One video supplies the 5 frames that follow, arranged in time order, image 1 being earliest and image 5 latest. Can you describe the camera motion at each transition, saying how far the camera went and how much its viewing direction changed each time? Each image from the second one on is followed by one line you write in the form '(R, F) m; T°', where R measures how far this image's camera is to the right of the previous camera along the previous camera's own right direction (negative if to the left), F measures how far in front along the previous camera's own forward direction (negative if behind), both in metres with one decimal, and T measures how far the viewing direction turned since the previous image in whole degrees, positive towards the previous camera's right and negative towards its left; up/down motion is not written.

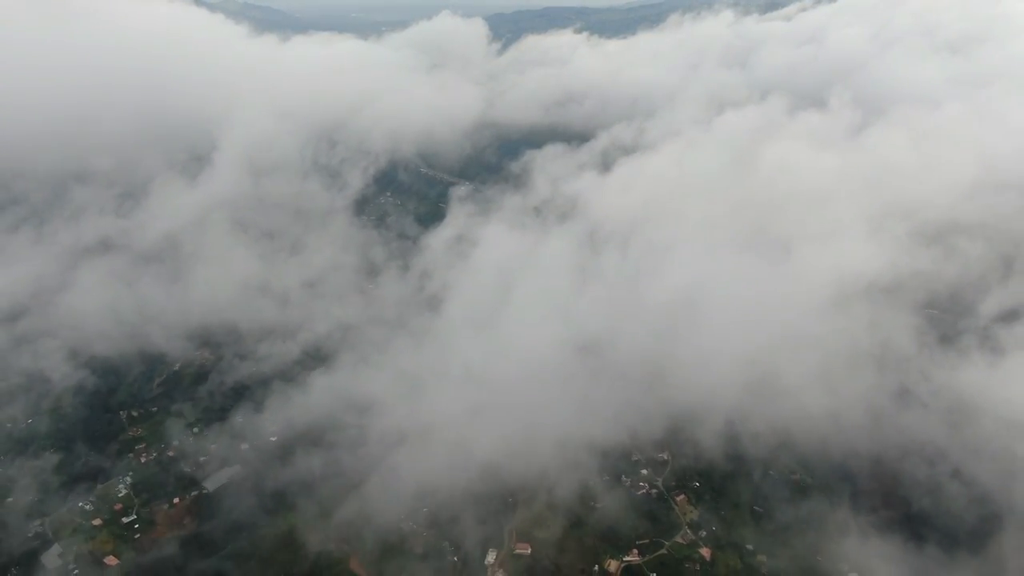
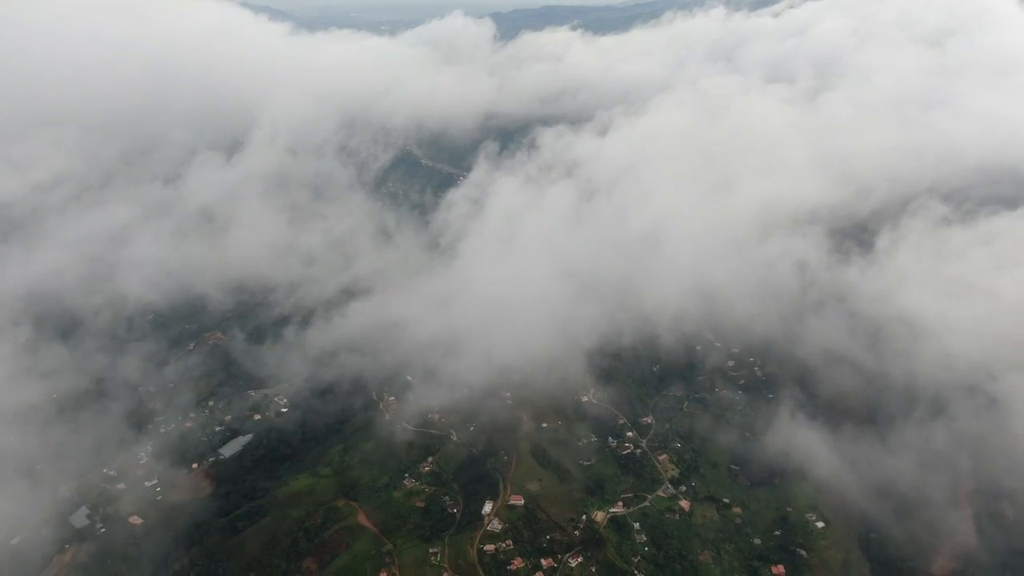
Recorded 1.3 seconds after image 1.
(+0.8, -5.5) m; 0°
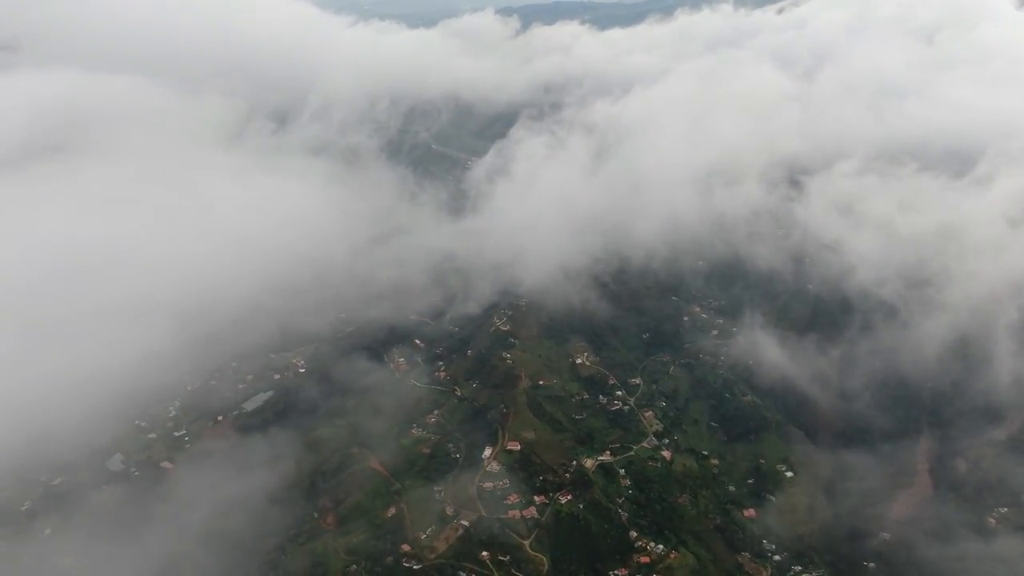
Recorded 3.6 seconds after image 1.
(+0.8, -6.9) m; -1°
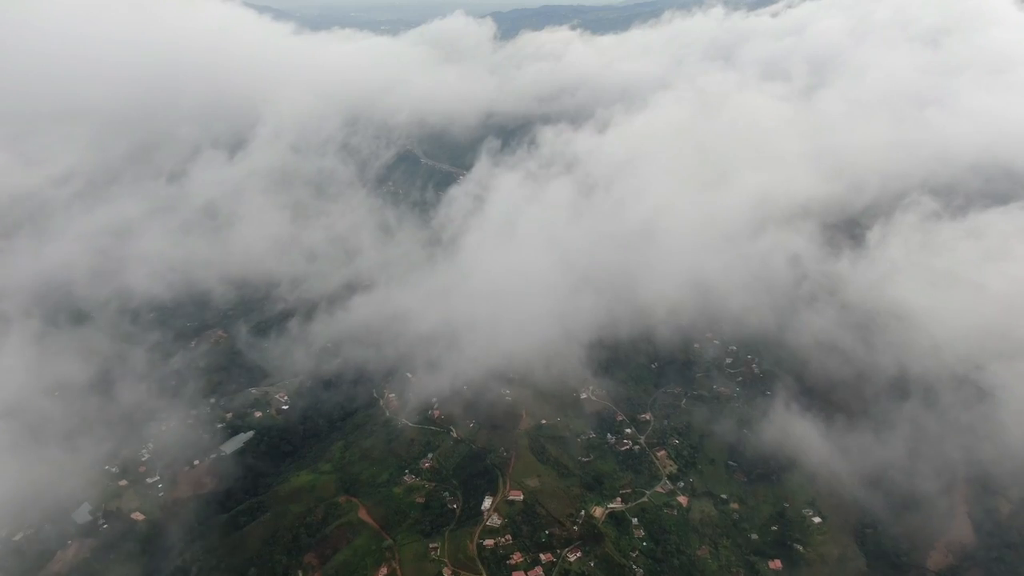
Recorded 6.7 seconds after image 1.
(-0.6, +6.3) m; +1°
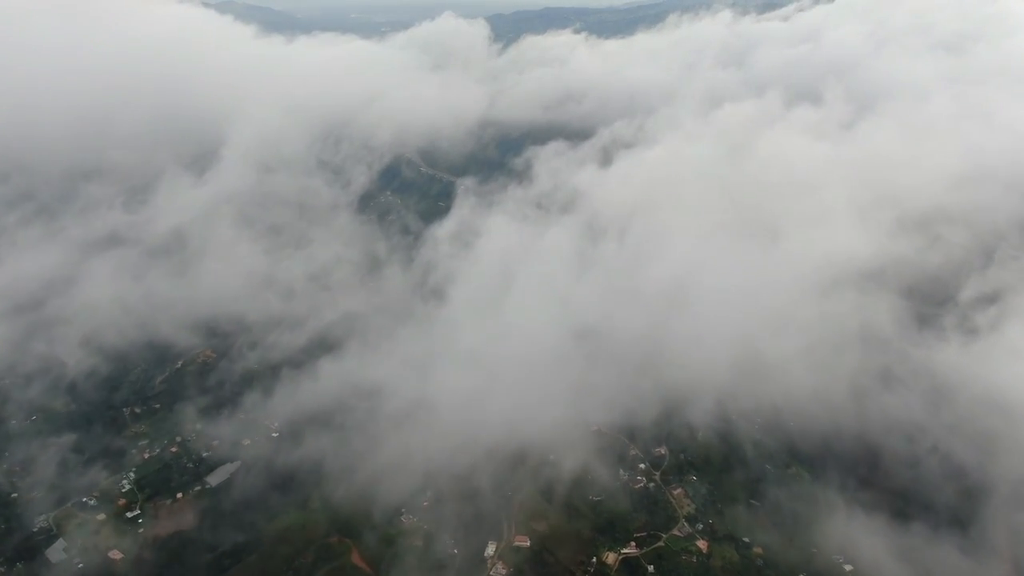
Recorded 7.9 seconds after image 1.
(-0.8, +5.2) m; 0°
